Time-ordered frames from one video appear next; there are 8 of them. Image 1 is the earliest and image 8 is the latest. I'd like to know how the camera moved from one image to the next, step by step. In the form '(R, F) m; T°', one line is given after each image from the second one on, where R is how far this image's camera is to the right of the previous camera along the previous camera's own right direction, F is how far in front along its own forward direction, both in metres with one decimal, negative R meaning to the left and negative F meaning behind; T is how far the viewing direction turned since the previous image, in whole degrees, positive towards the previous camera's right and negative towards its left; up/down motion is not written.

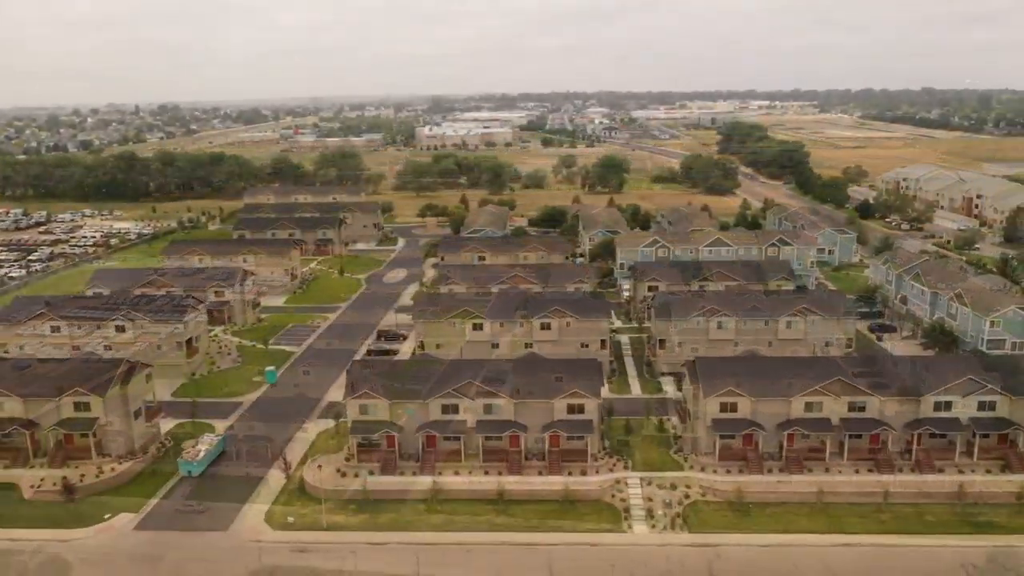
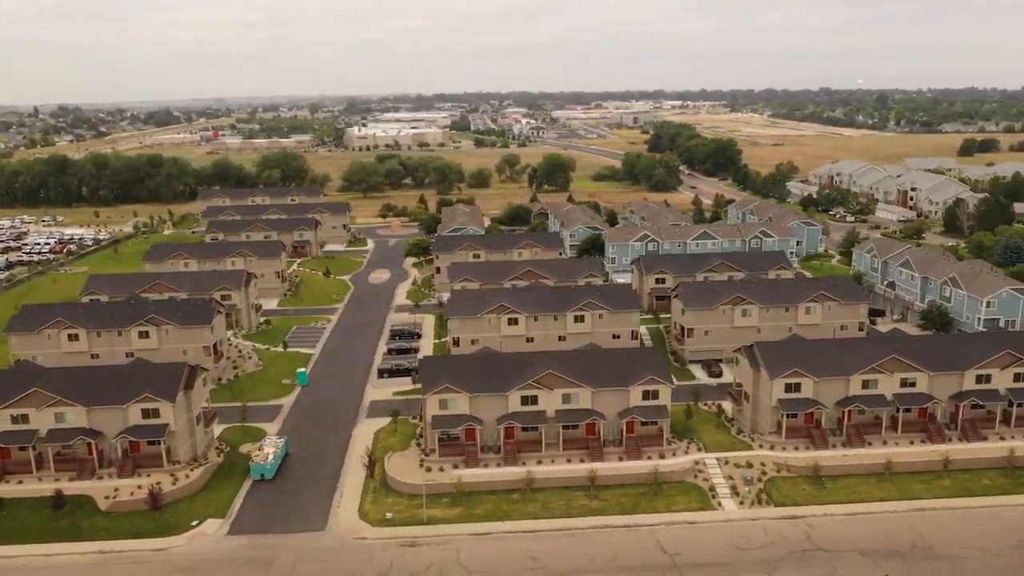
(-6.5, -0.4) m; +6°
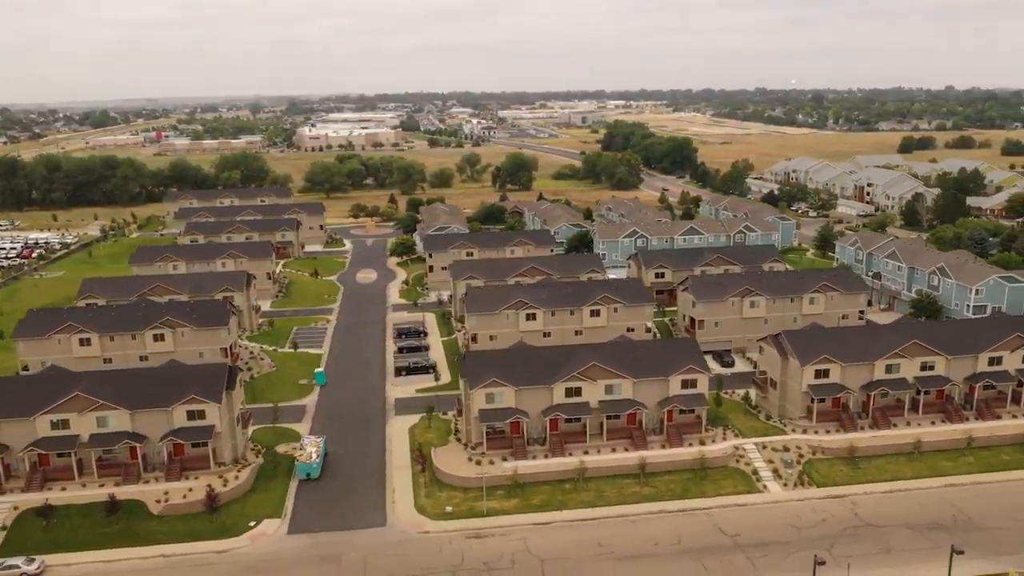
(-4.1, -0.4) m; +4°
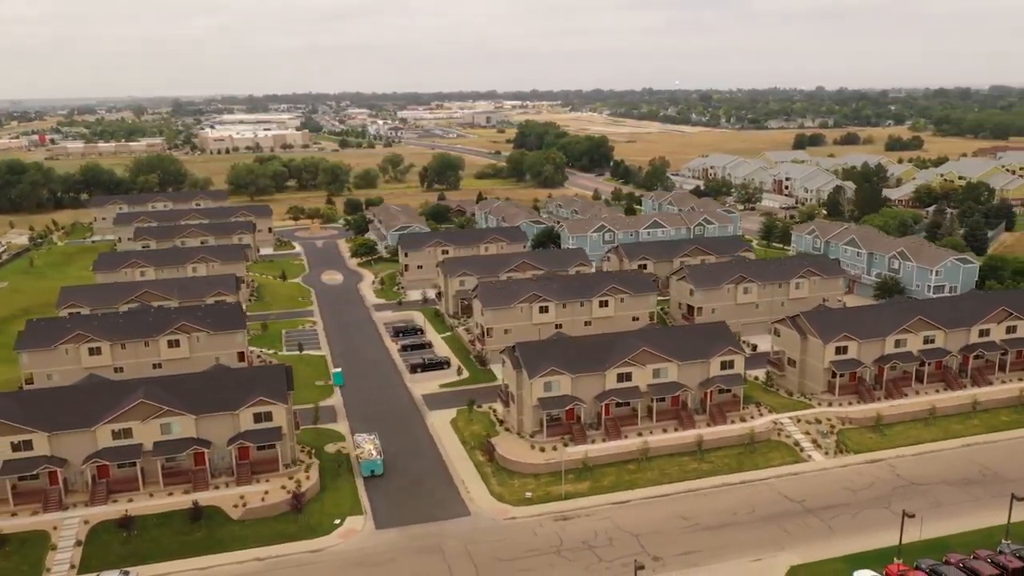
(-6.6, -0.5) m; +7°
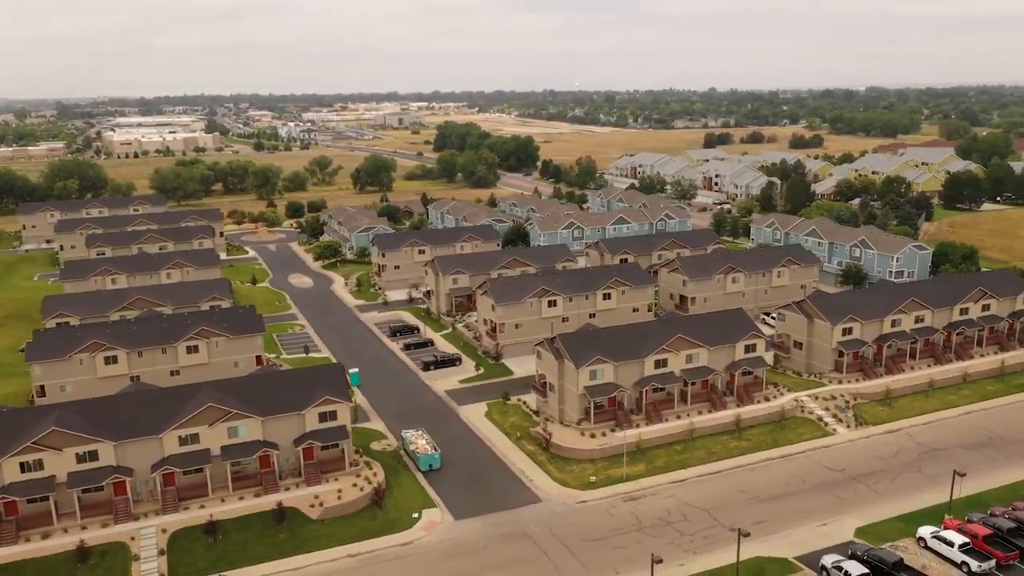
(-6.0, -0.6) m; +7°
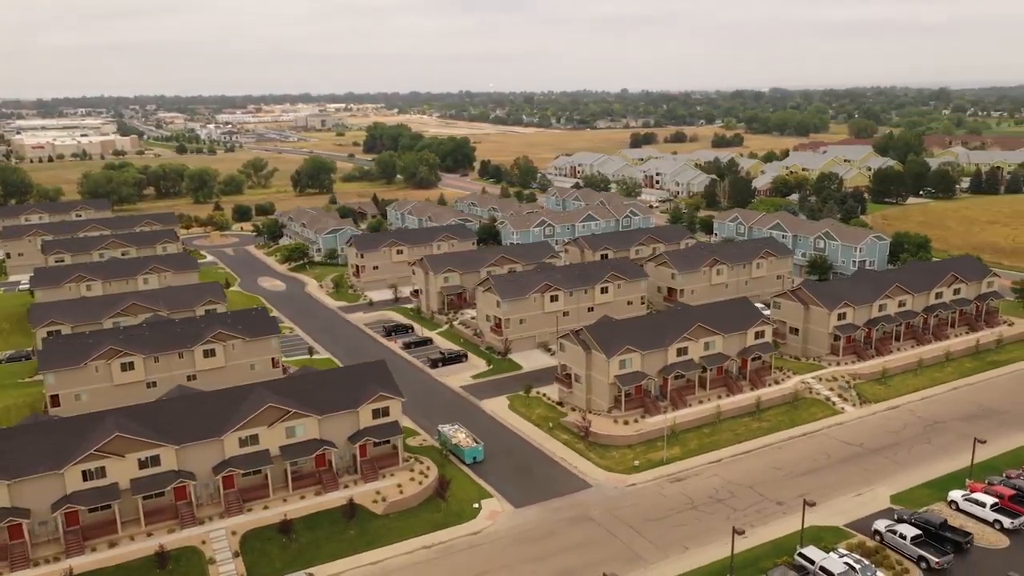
(-5.0, -0.6) m; +6°
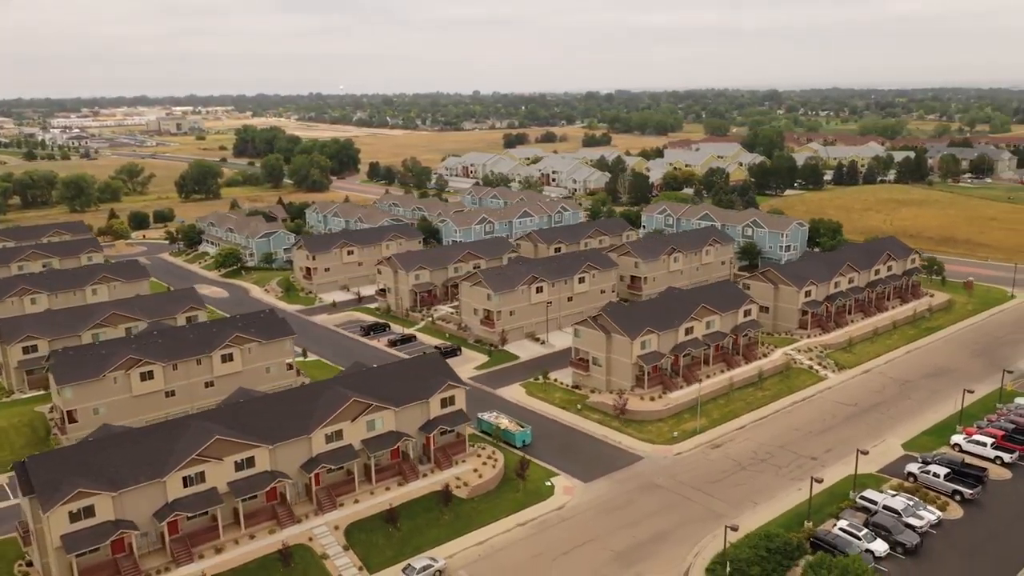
(-7.9, -0.8) m; +10°
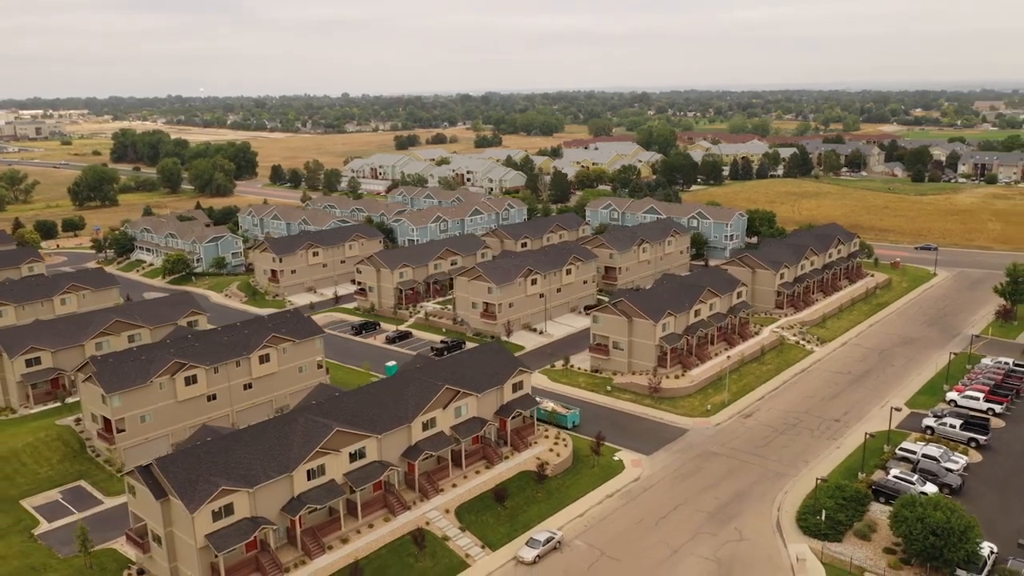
(-7.7, -0.8) m; +9°
